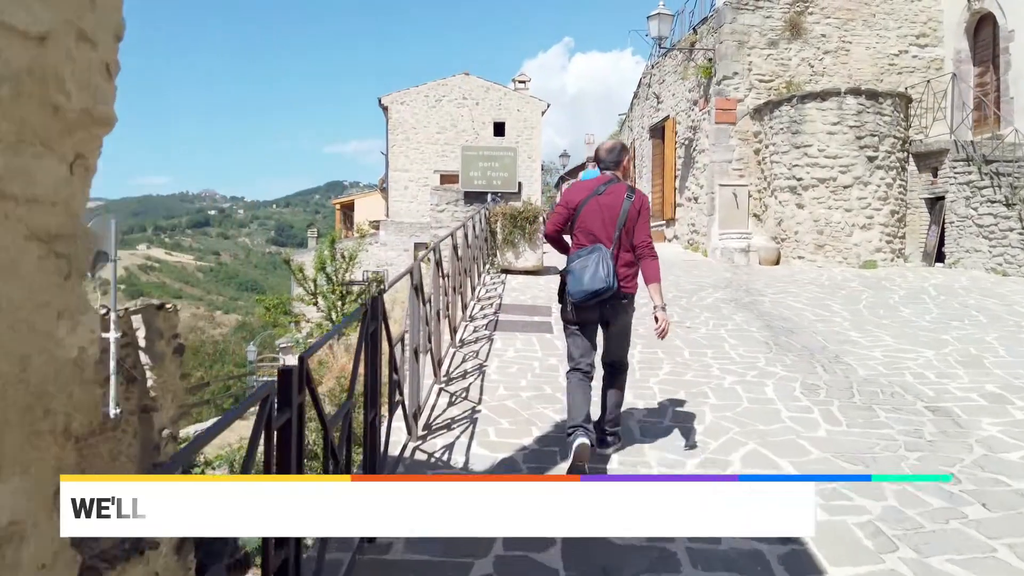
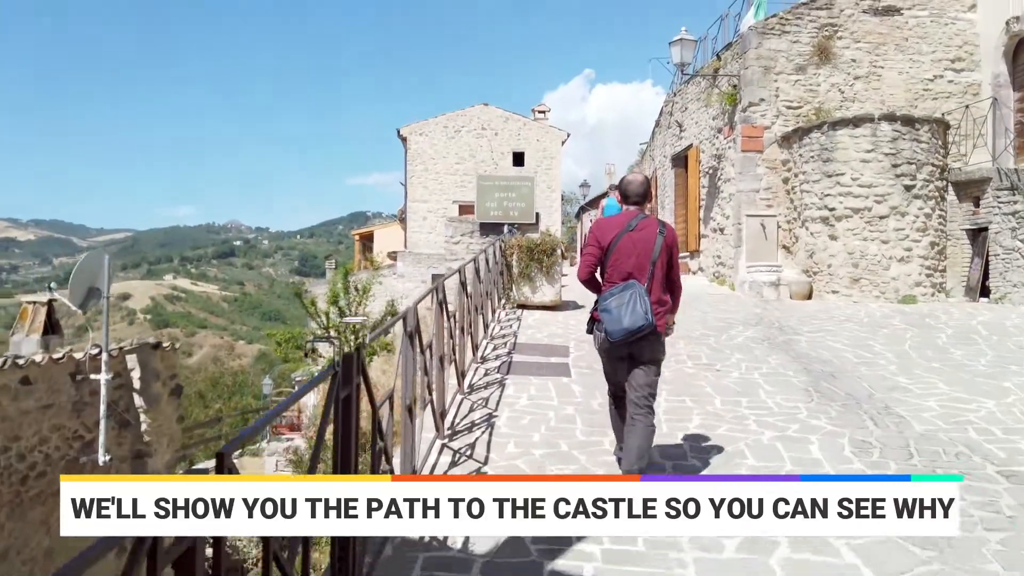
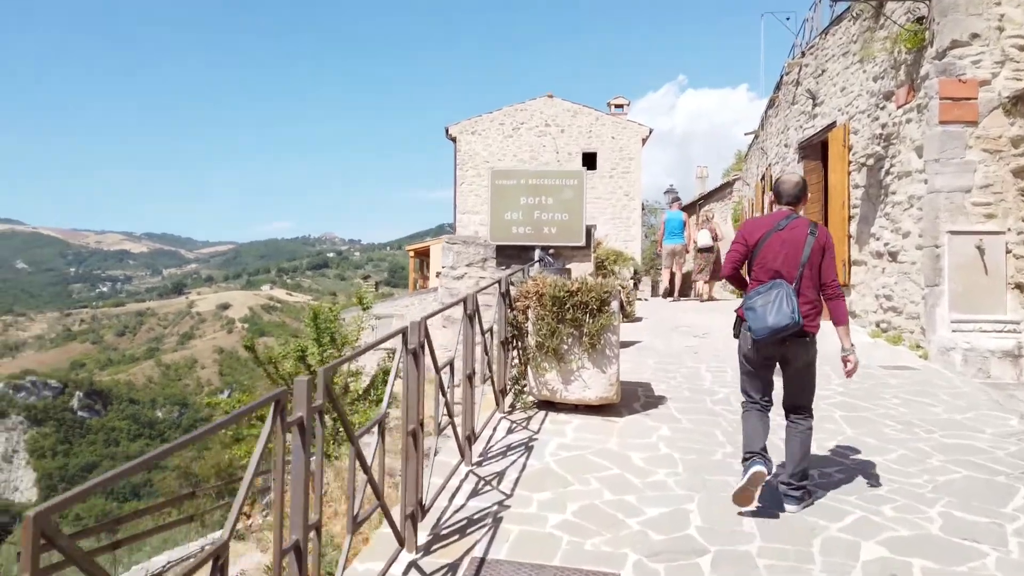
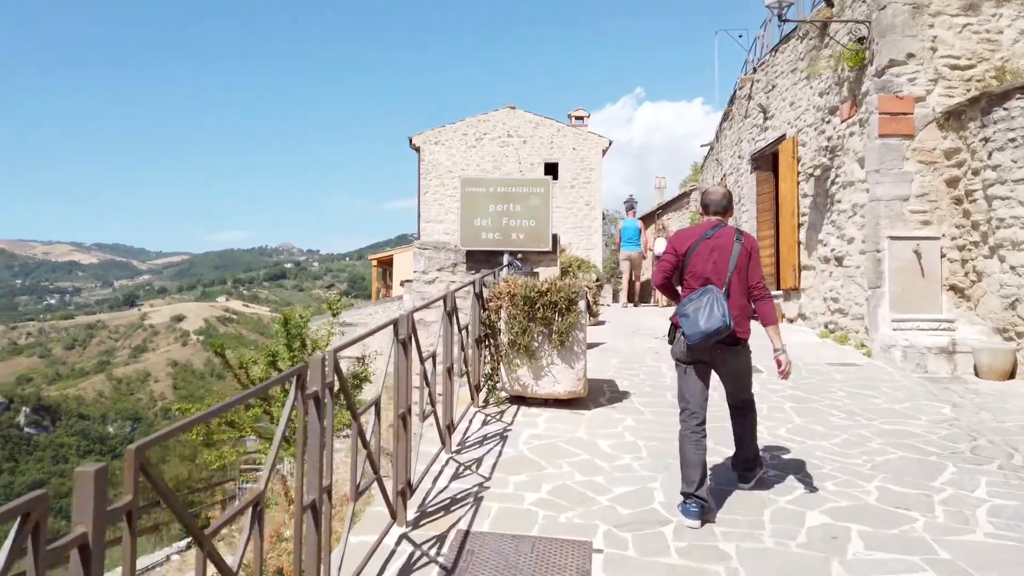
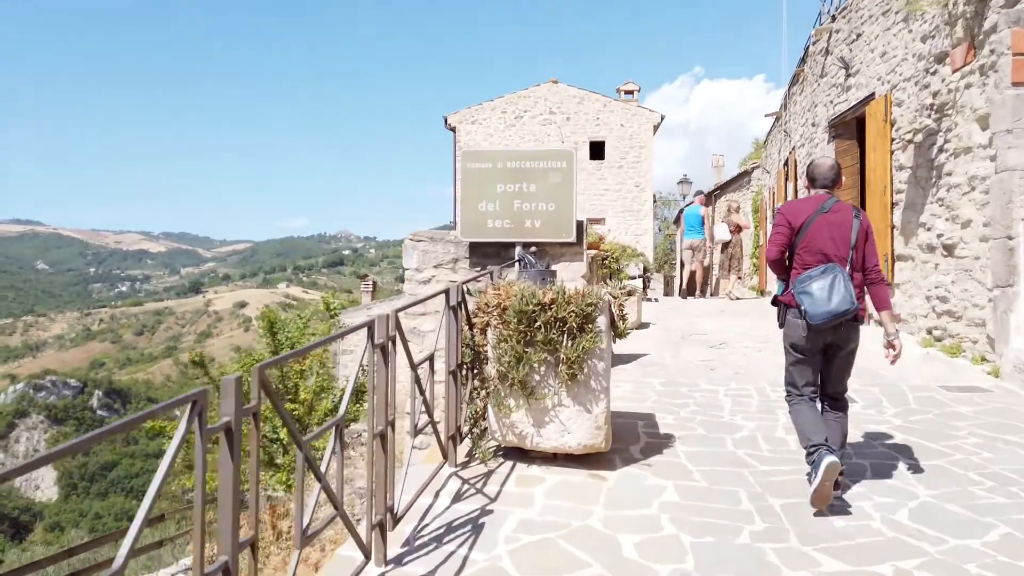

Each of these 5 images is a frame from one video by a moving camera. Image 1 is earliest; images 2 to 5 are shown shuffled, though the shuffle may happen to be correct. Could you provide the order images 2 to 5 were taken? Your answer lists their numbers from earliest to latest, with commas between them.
2, 4, 3, 5
